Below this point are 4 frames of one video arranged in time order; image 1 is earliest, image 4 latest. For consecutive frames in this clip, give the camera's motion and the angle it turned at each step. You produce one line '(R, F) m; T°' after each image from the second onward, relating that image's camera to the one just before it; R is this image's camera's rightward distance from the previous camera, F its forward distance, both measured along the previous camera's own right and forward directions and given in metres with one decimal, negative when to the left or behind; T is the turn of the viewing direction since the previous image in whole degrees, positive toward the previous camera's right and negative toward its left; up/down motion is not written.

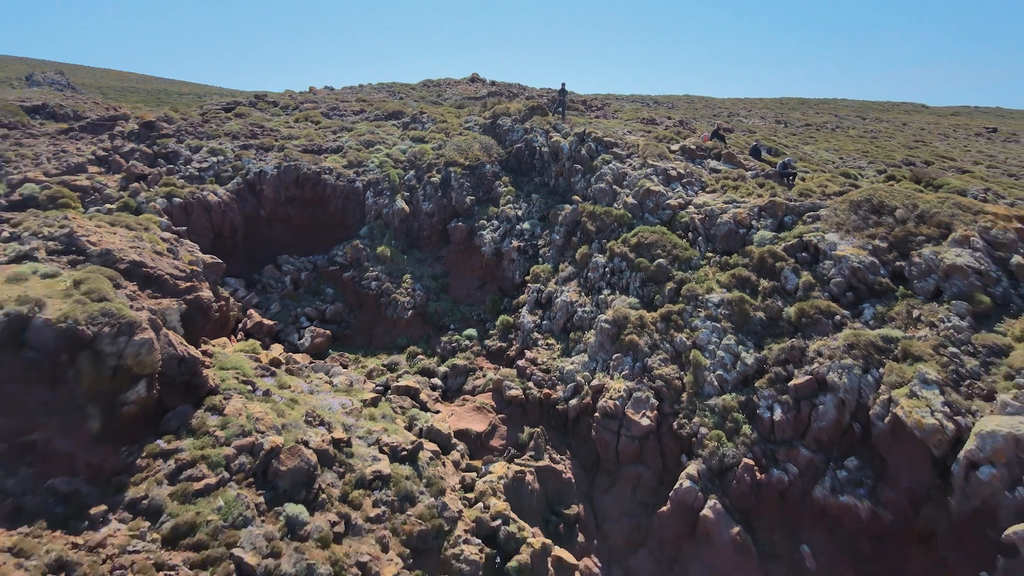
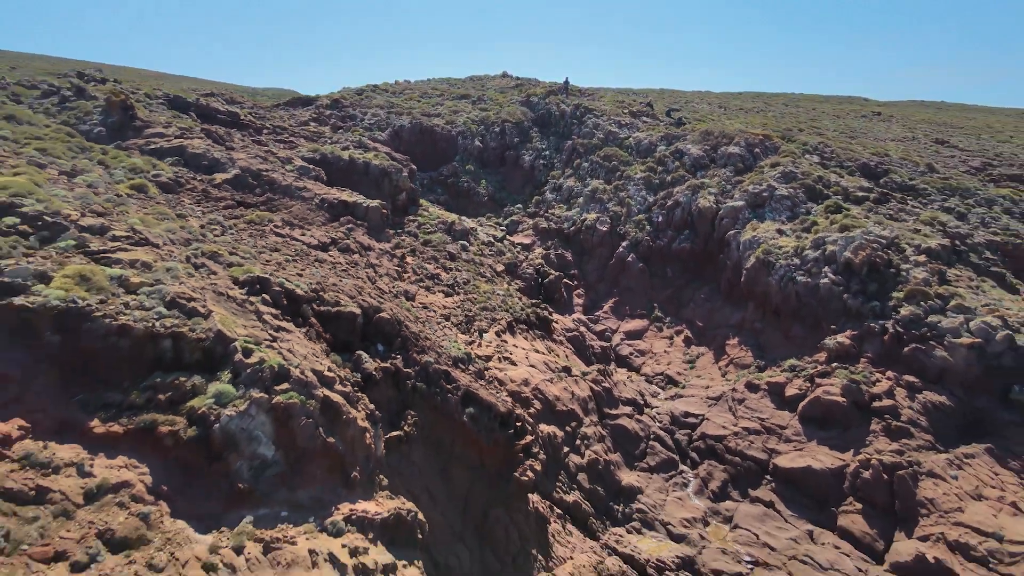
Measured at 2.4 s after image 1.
(-1.2, -15.0) m; 0°
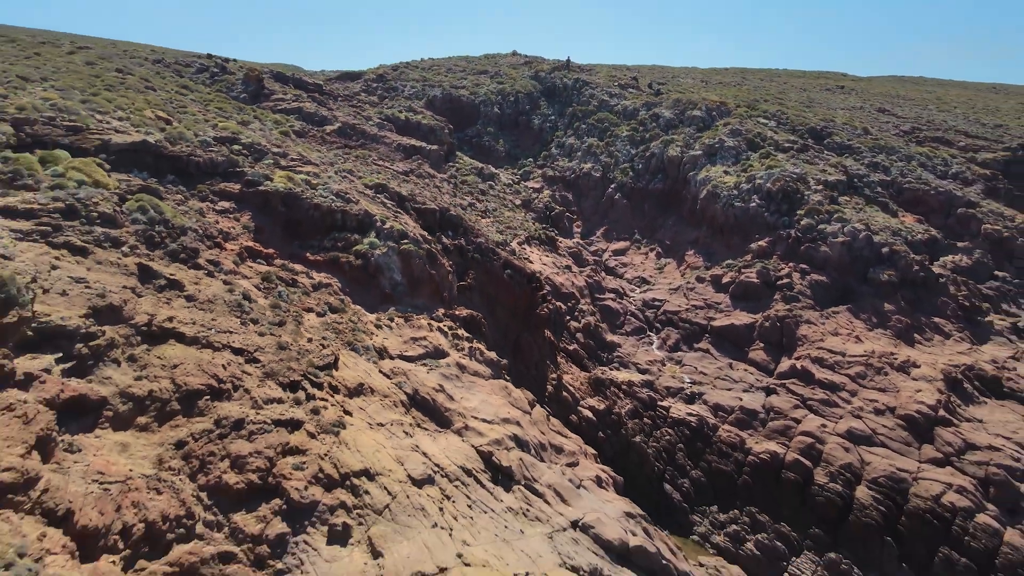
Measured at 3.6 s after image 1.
(-0.6, -8.1) m; 0°
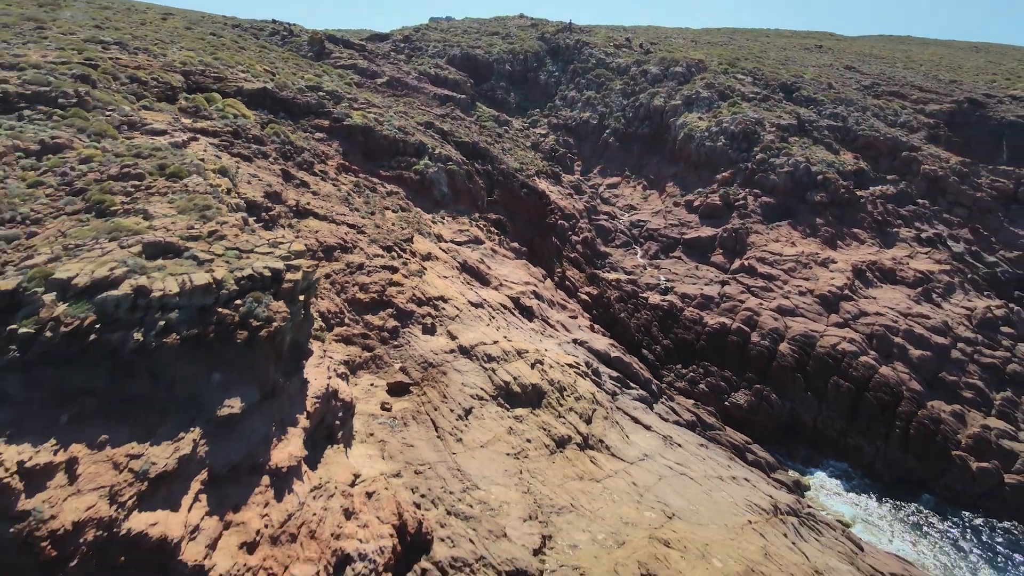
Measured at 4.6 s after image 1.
(-0.5, -6.8) m; 0°
